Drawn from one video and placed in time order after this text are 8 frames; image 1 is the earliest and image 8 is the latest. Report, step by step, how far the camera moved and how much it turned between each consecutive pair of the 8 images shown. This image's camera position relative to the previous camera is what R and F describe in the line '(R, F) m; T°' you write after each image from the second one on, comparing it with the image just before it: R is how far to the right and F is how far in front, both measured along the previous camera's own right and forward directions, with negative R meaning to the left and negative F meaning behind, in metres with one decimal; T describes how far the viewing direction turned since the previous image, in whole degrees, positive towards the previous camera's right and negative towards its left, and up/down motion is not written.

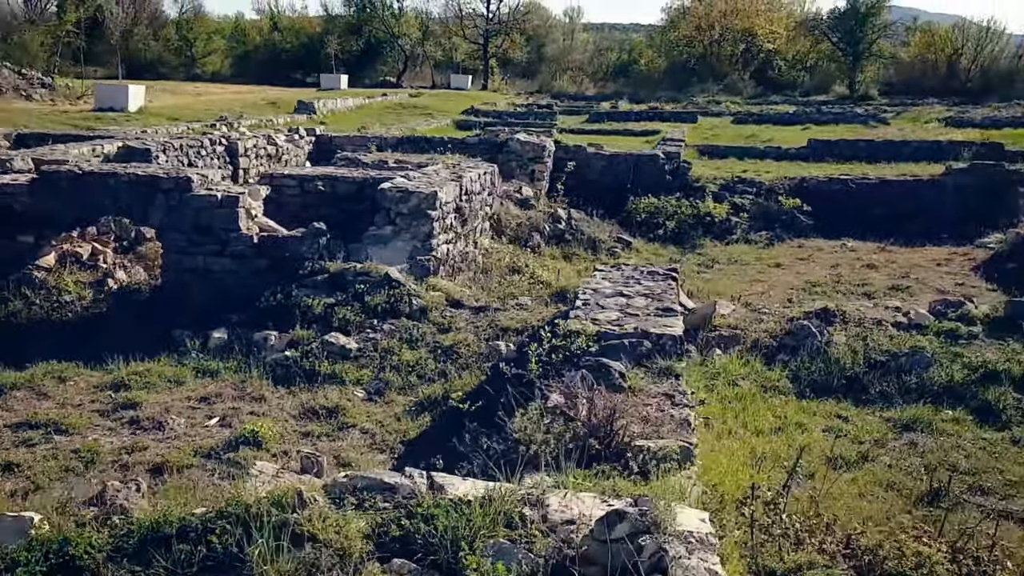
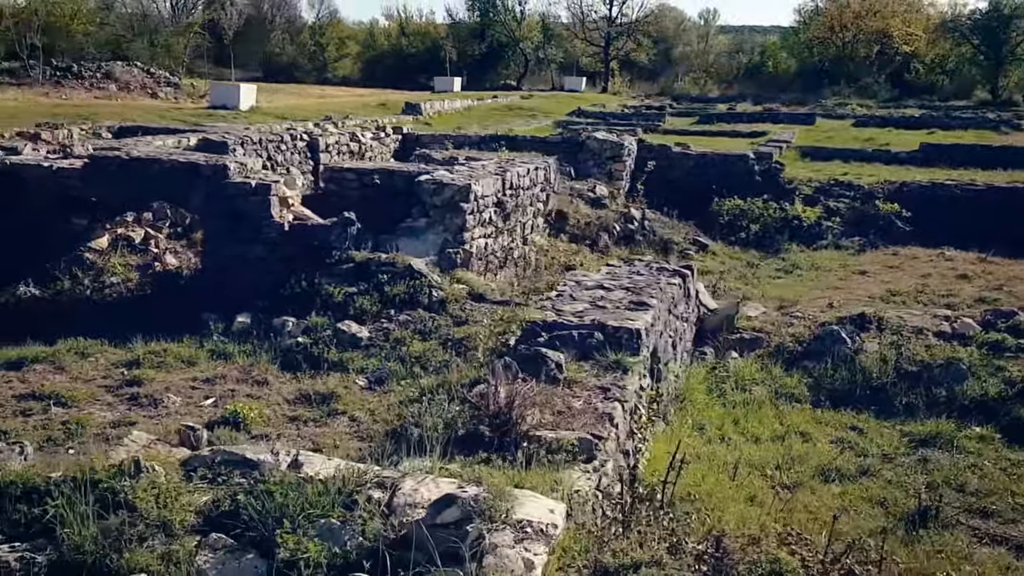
(+0.8, +0.2) m; -7°
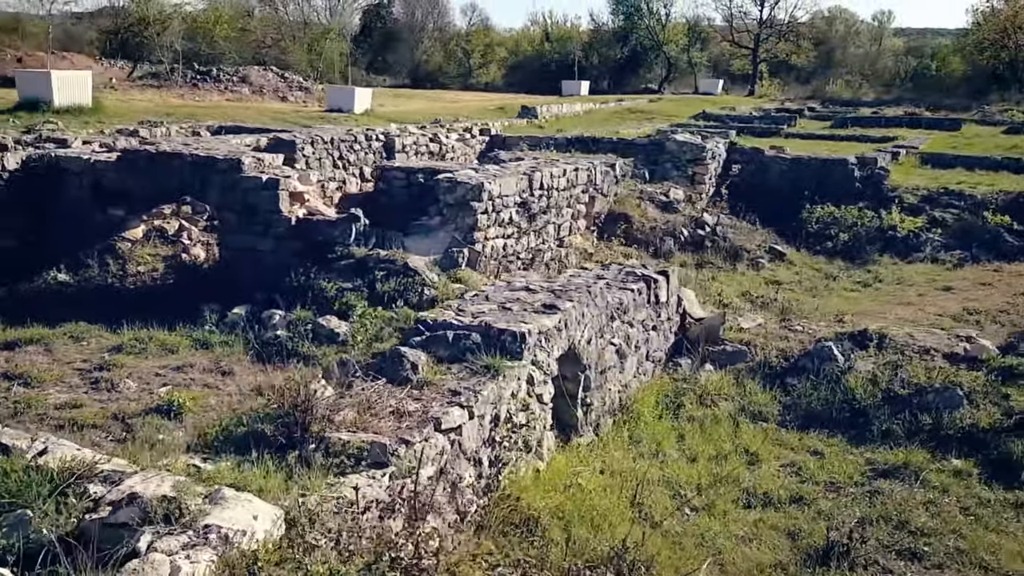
(+1.2, +0.3) m; -9°
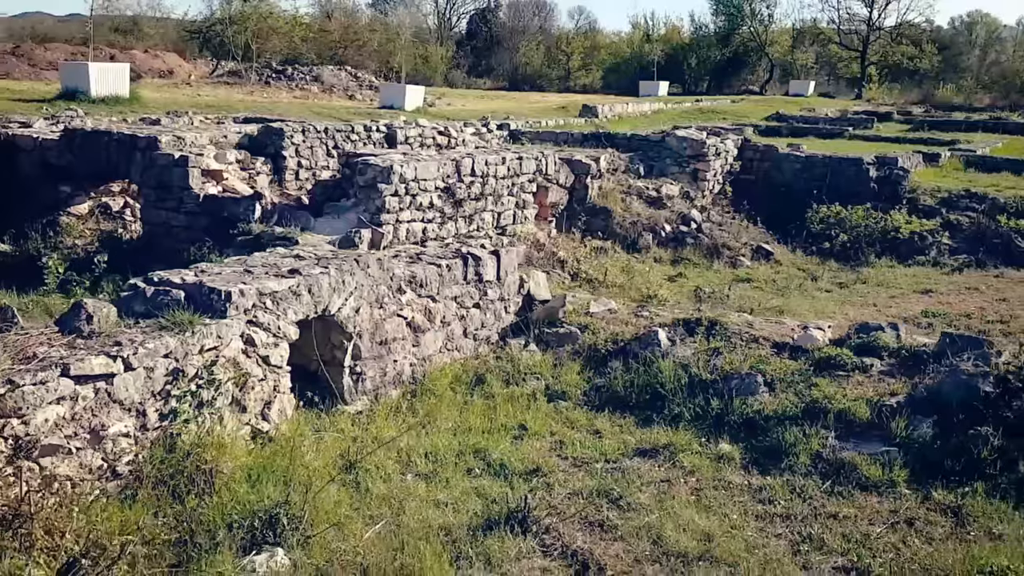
(+1.9, 0.0) m; -6°
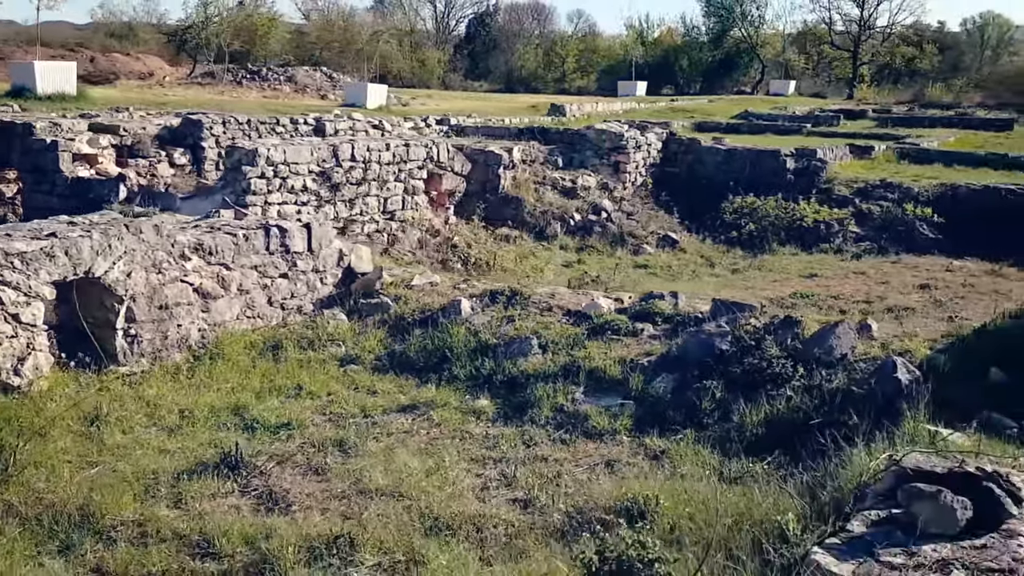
(+1.4, -0.3) m; 0°
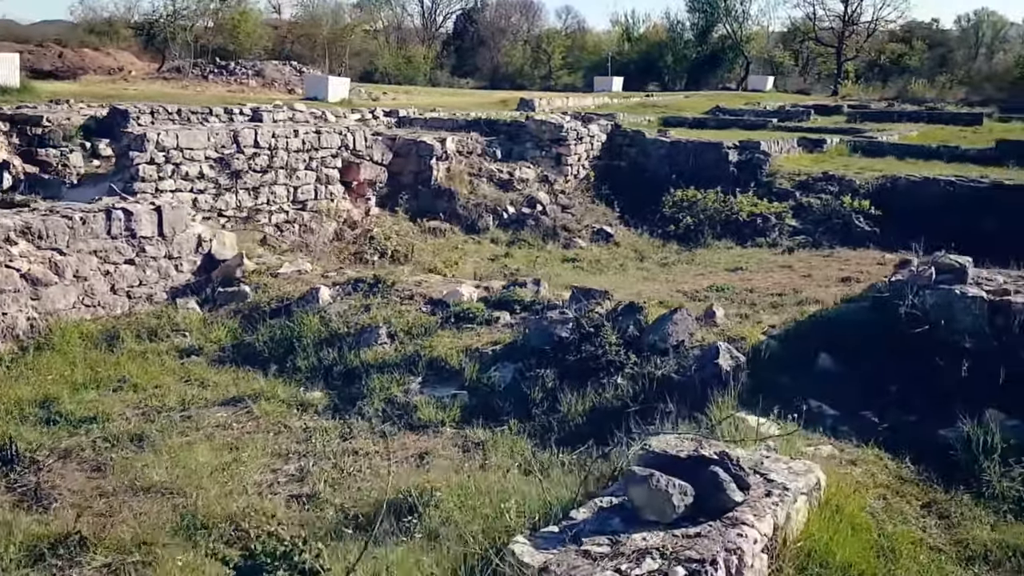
(+0.9, +0.2) m; +1°
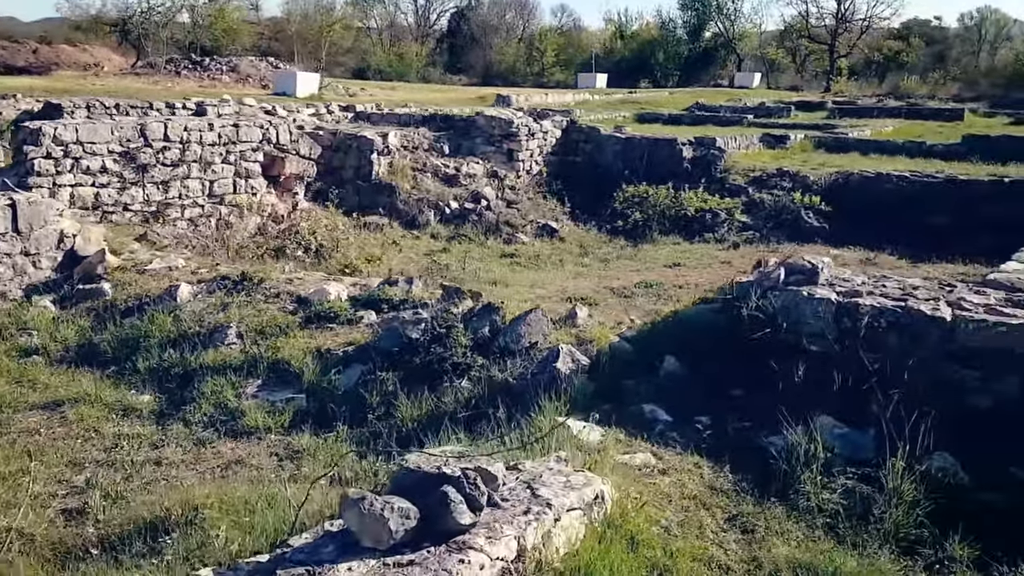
(+0.8, +0.3) m; 0°
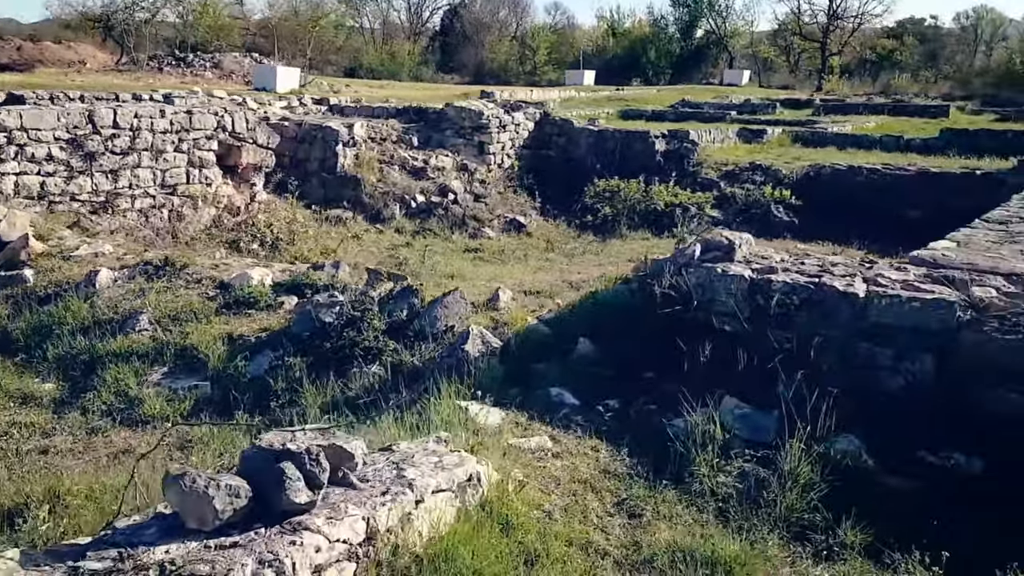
(+0.4, +0.1) m; 0°
